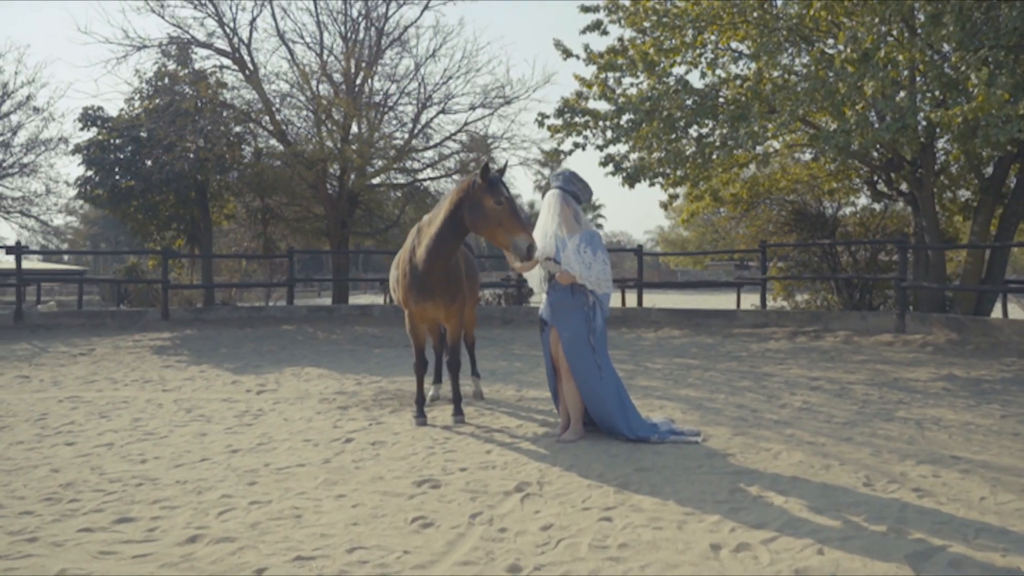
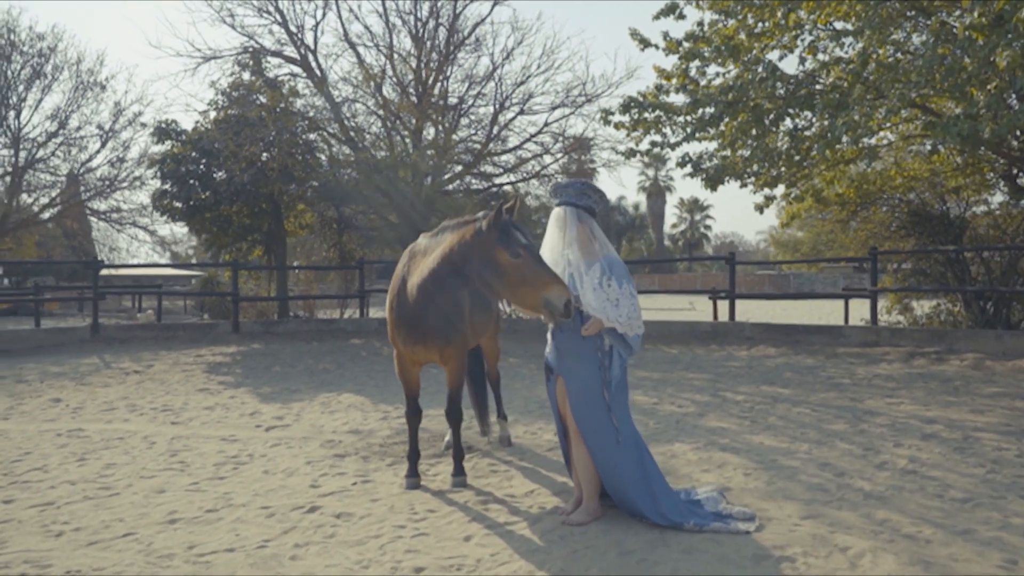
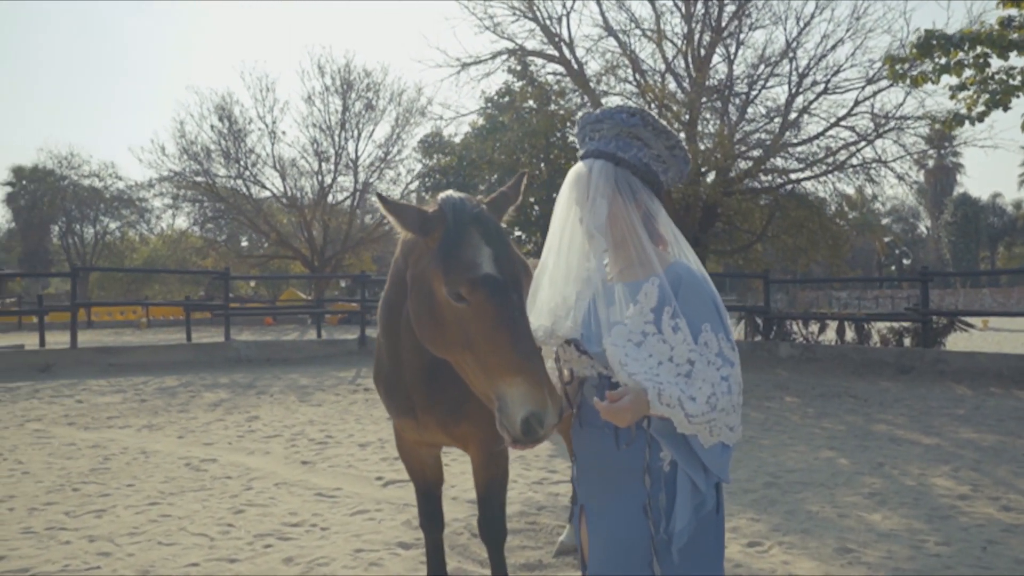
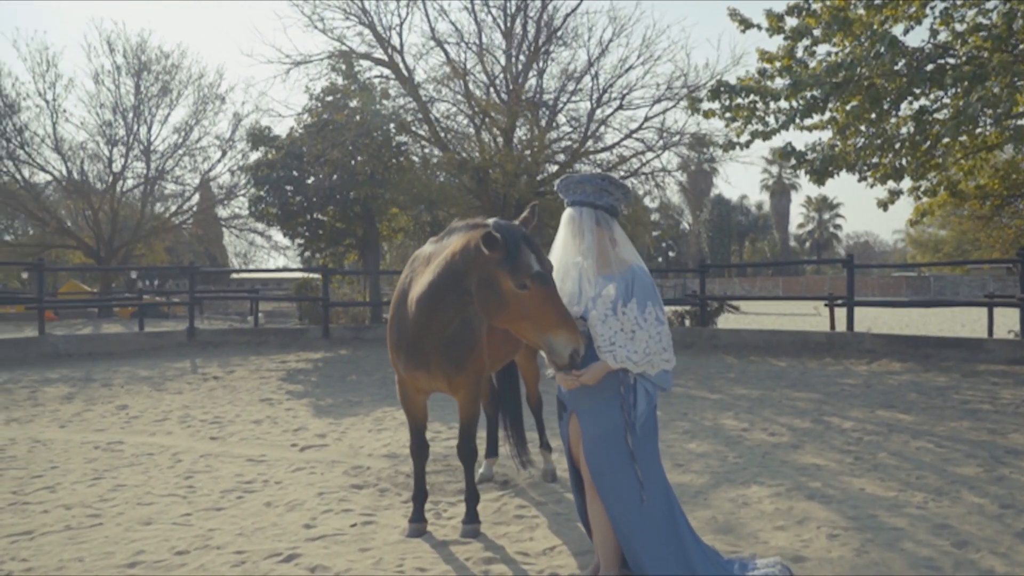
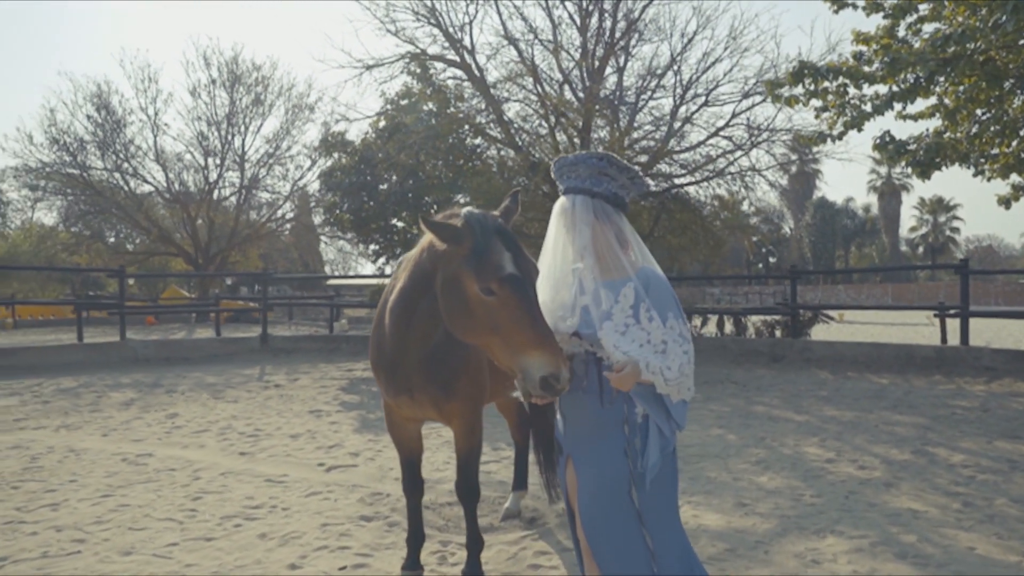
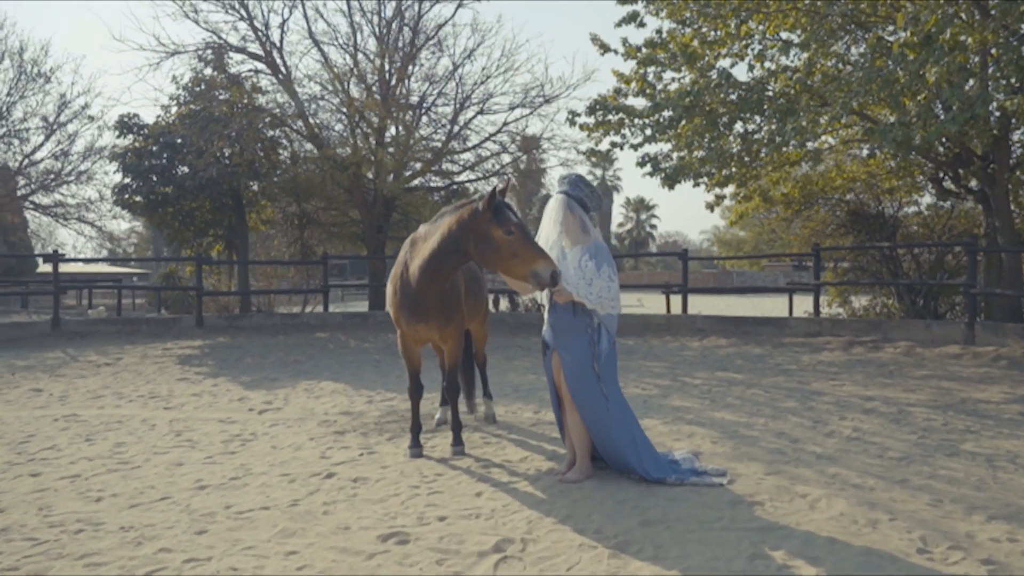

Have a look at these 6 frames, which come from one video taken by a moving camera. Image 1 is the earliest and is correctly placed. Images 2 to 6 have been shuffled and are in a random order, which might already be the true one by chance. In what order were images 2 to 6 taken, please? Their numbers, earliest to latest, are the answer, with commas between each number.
6, 2, 4, 5, 3
